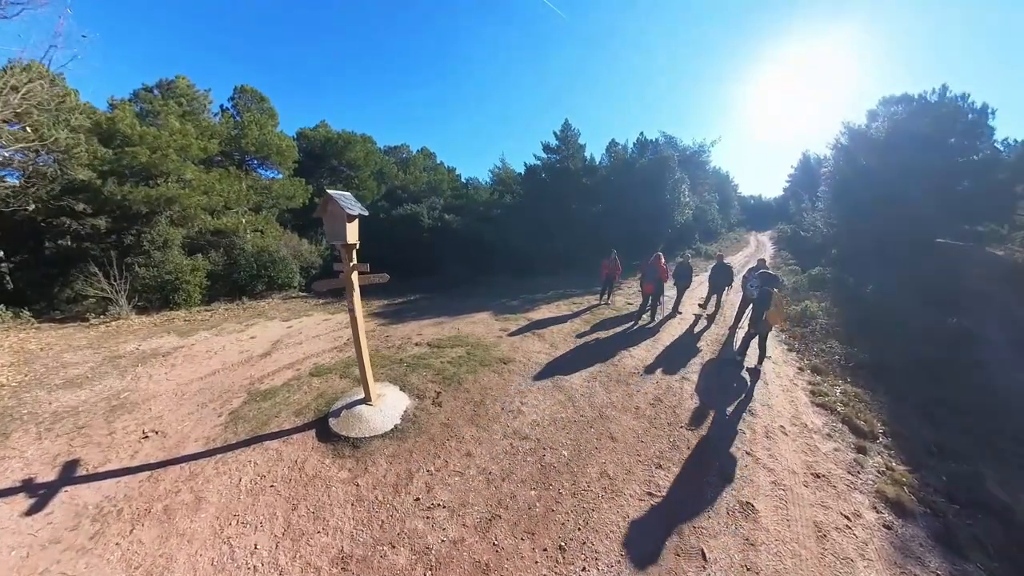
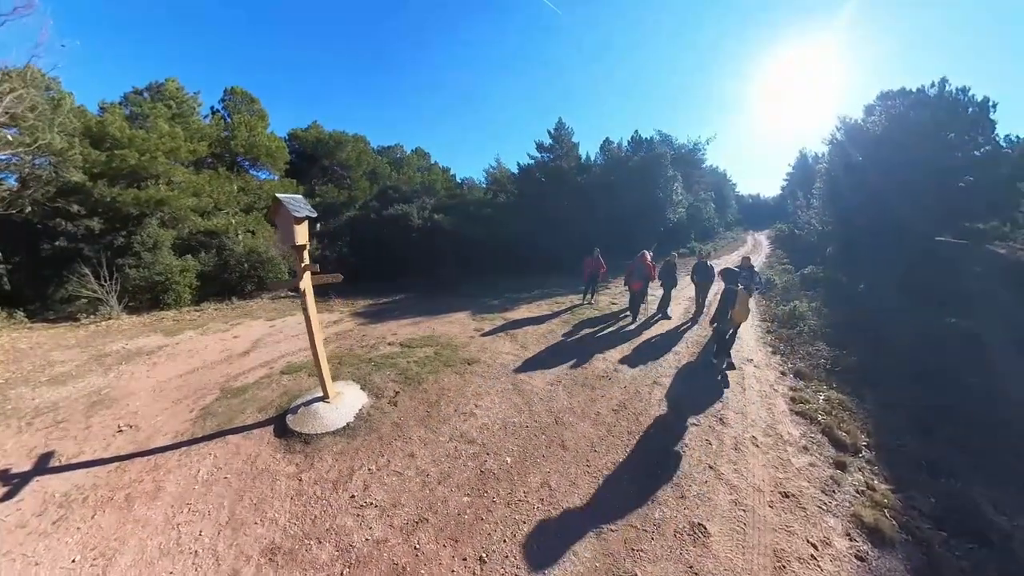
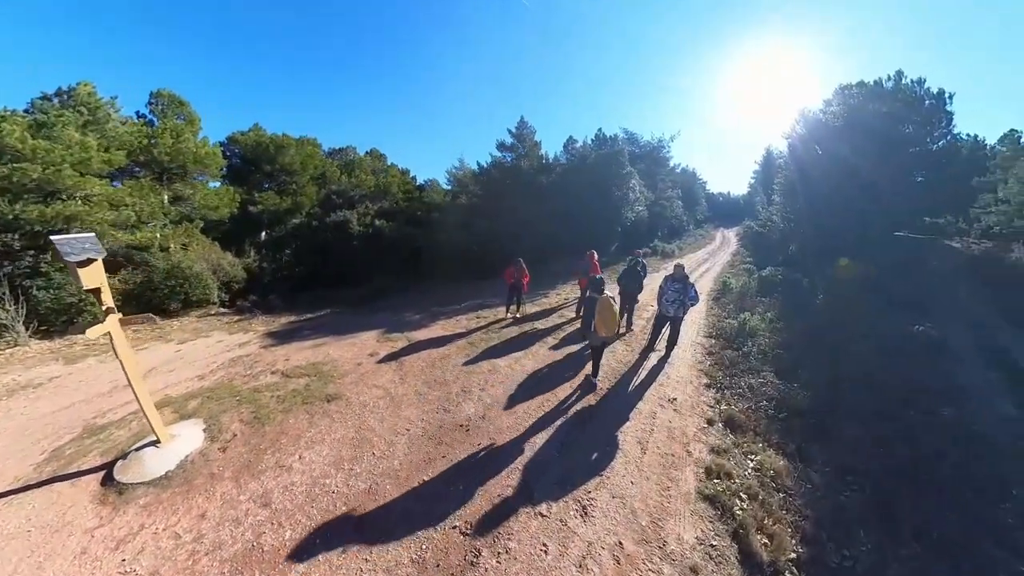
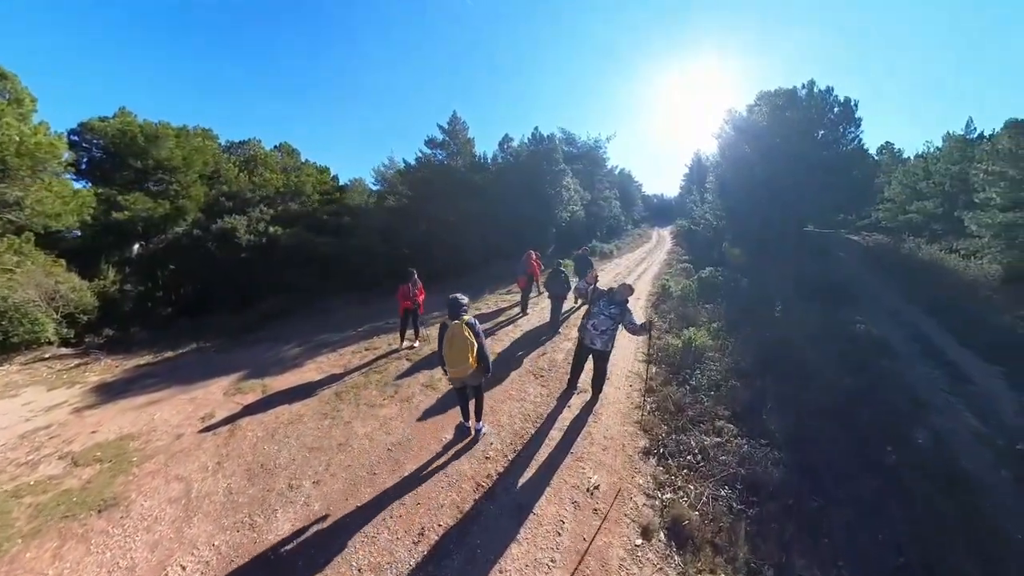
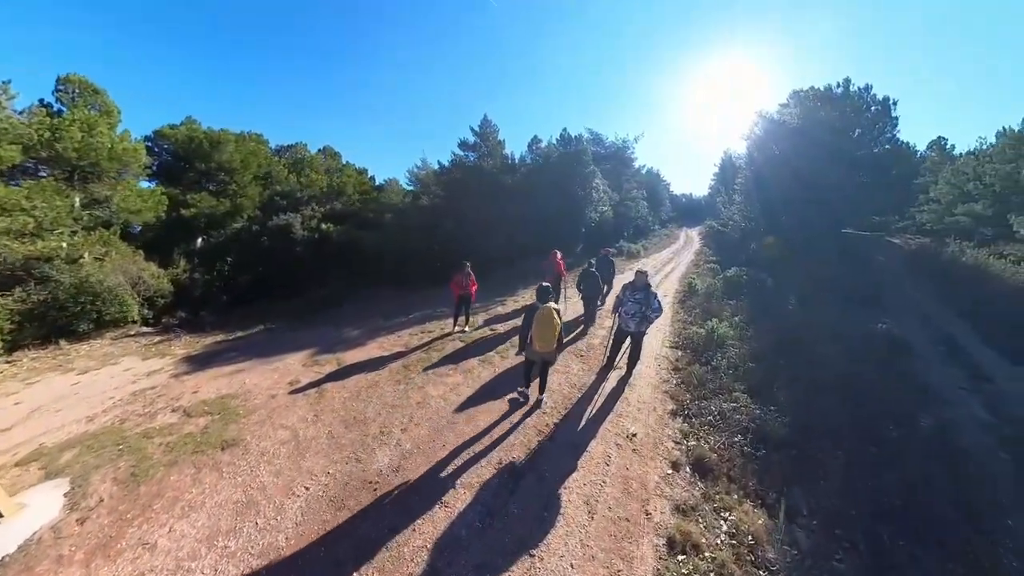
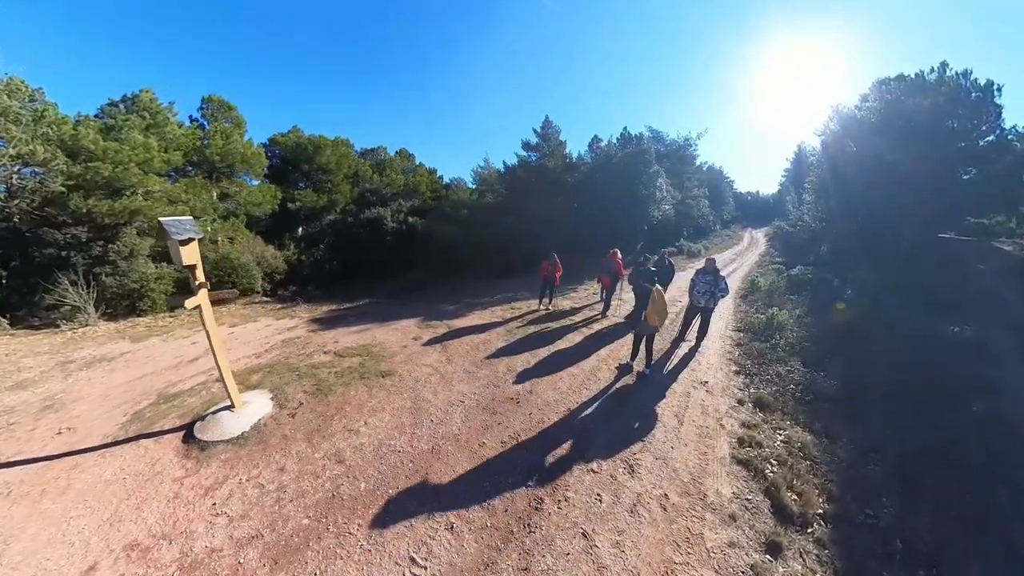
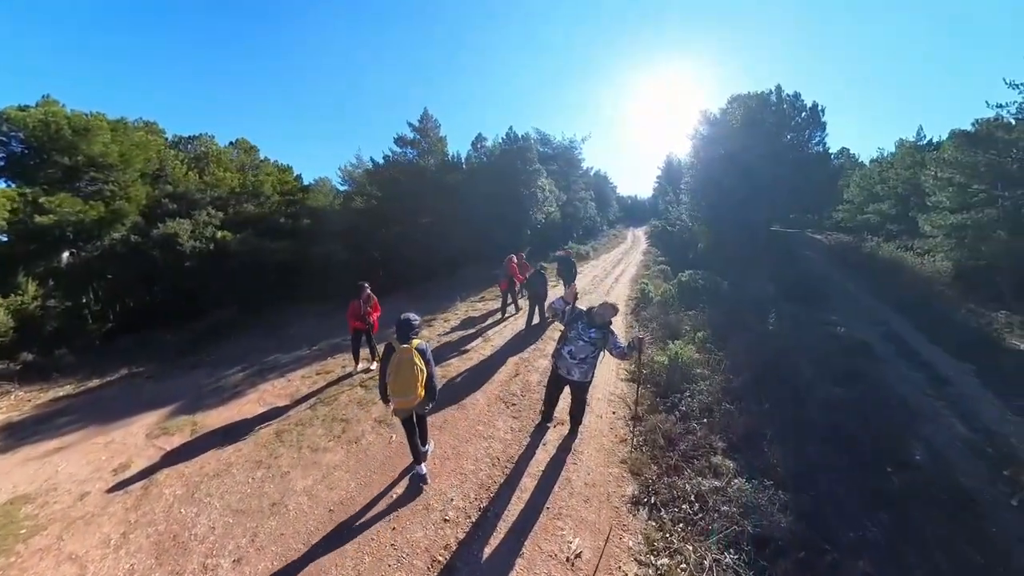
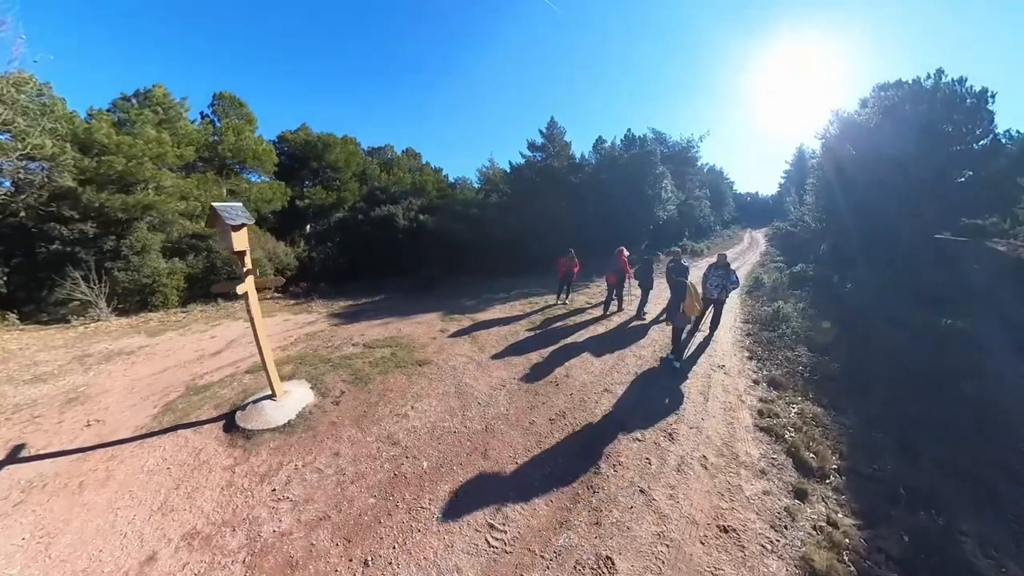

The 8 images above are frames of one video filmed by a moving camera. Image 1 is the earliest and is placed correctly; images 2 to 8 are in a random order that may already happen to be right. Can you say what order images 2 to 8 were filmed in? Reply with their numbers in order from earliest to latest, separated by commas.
2, 8, 6, 3, 5, 4, 7
